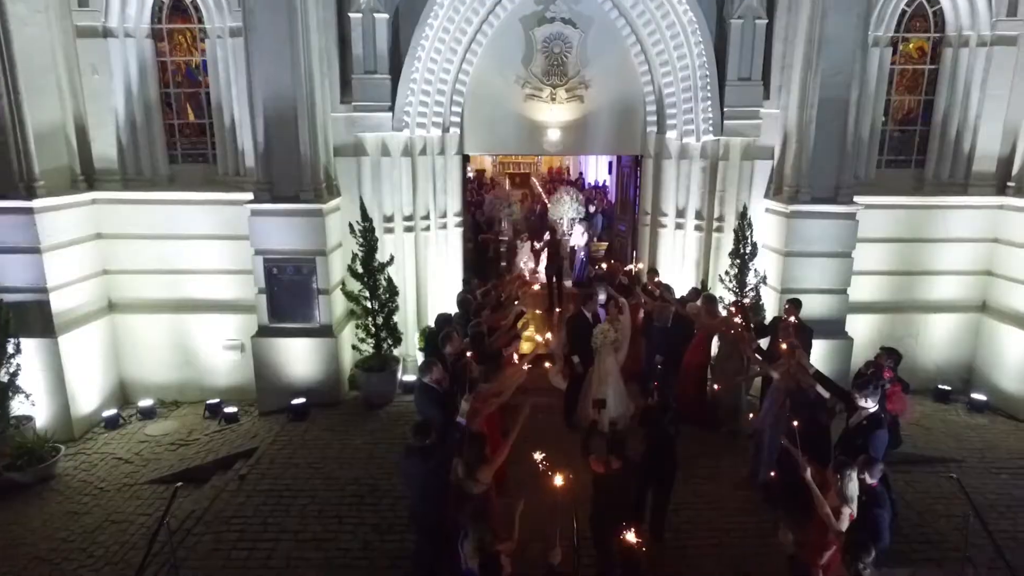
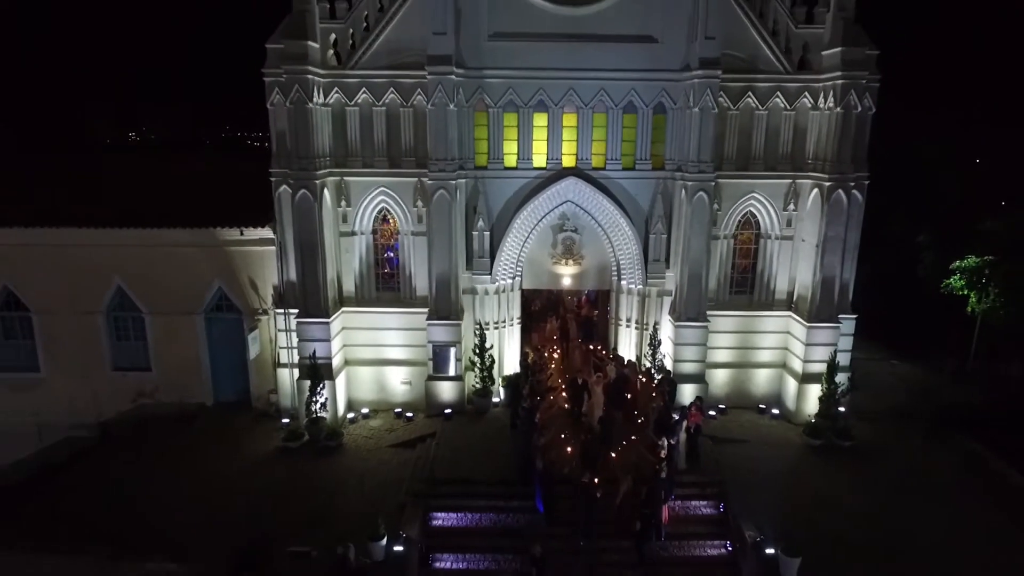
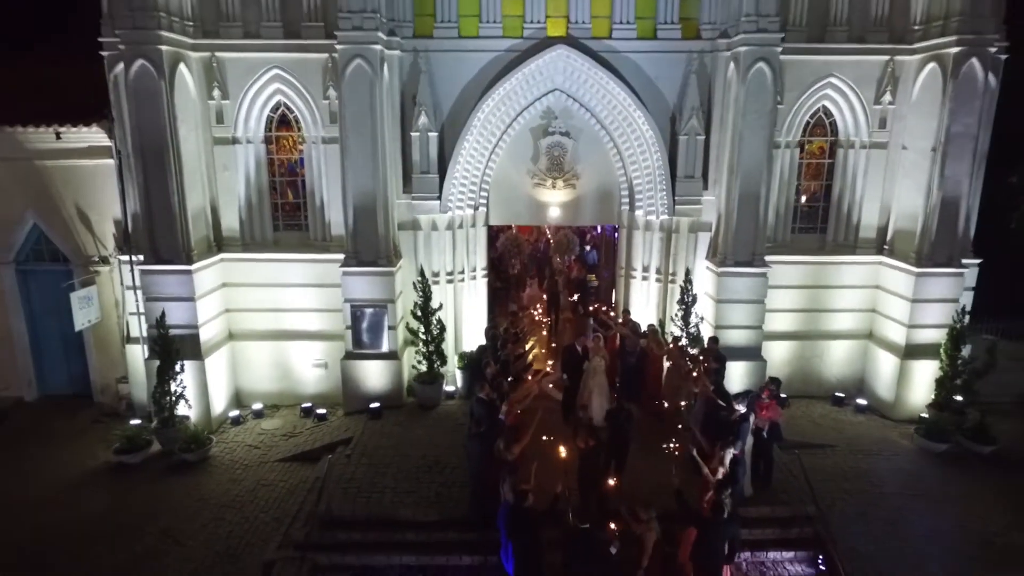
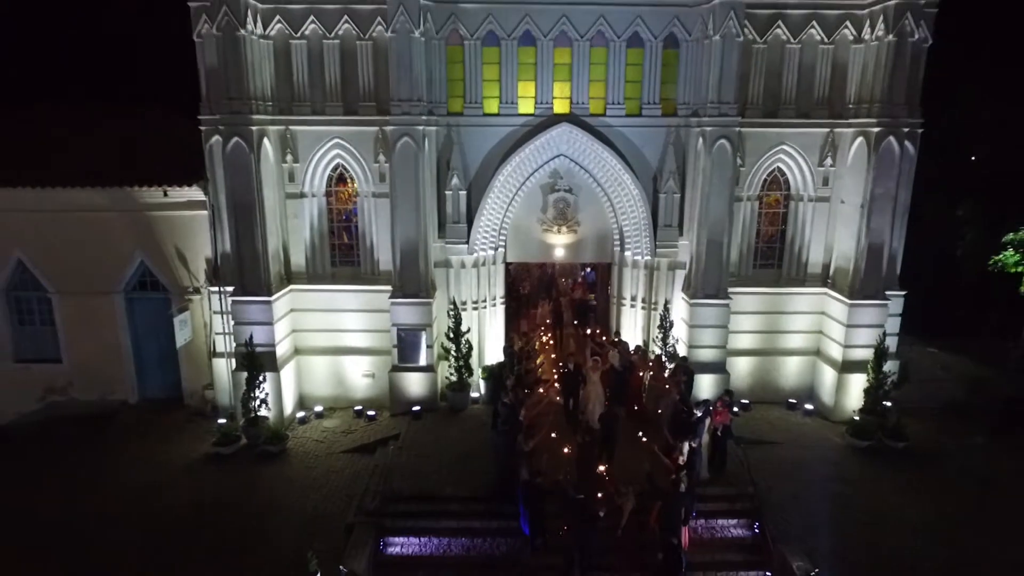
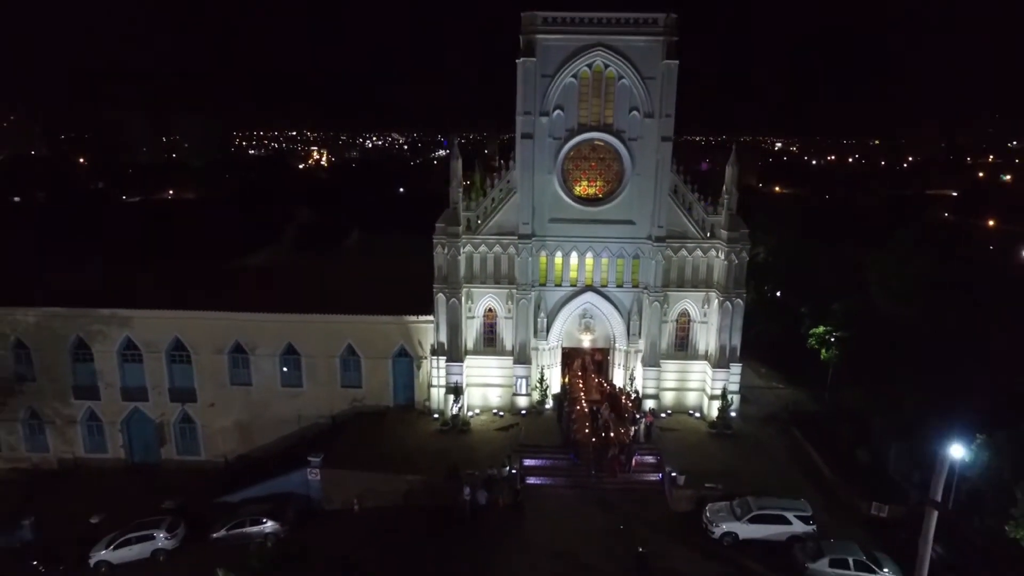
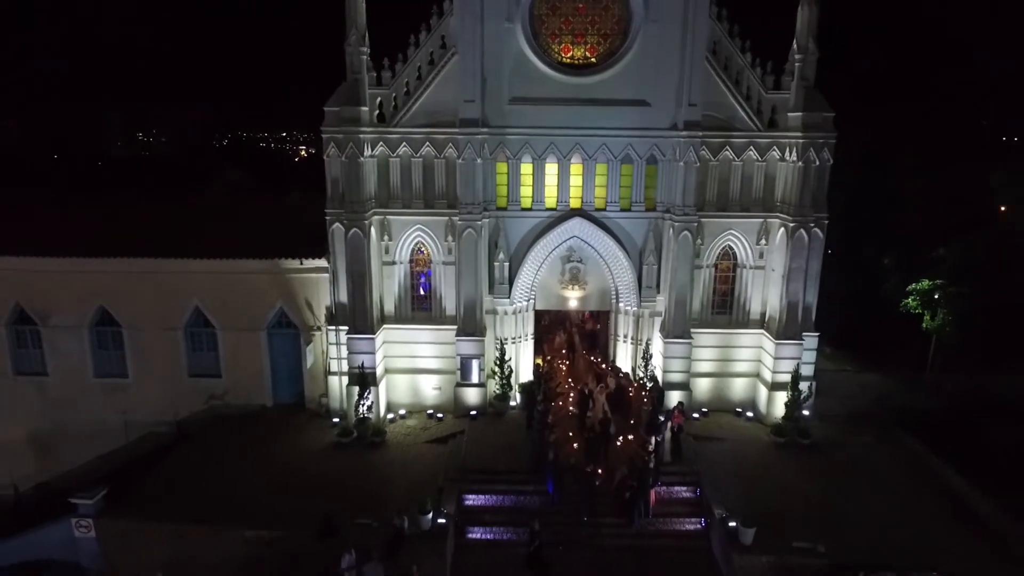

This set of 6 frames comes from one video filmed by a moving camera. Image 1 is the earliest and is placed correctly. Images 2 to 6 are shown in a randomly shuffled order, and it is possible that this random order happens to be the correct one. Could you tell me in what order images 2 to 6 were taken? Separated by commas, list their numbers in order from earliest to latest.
3, 4, 2, 6, 5
